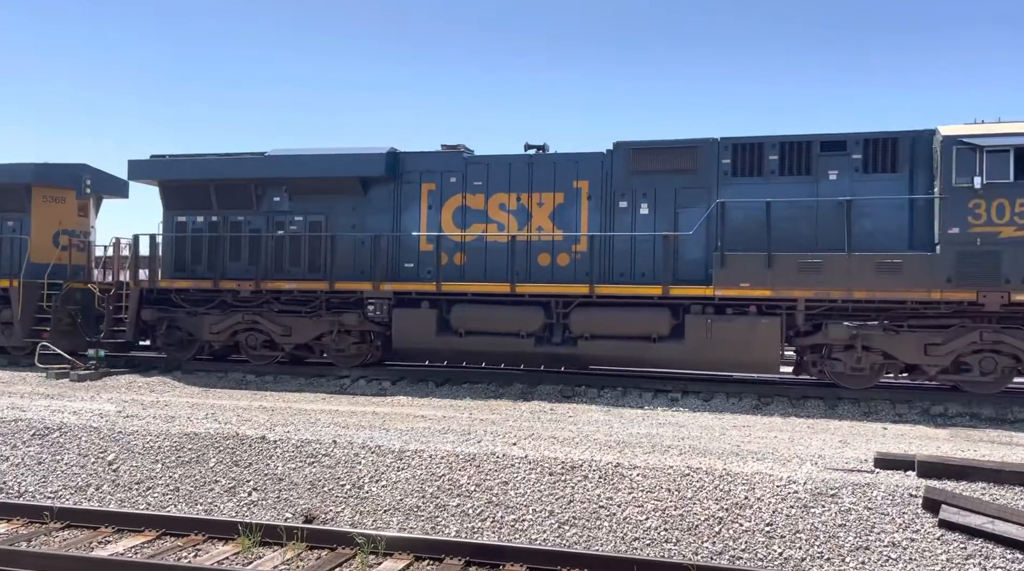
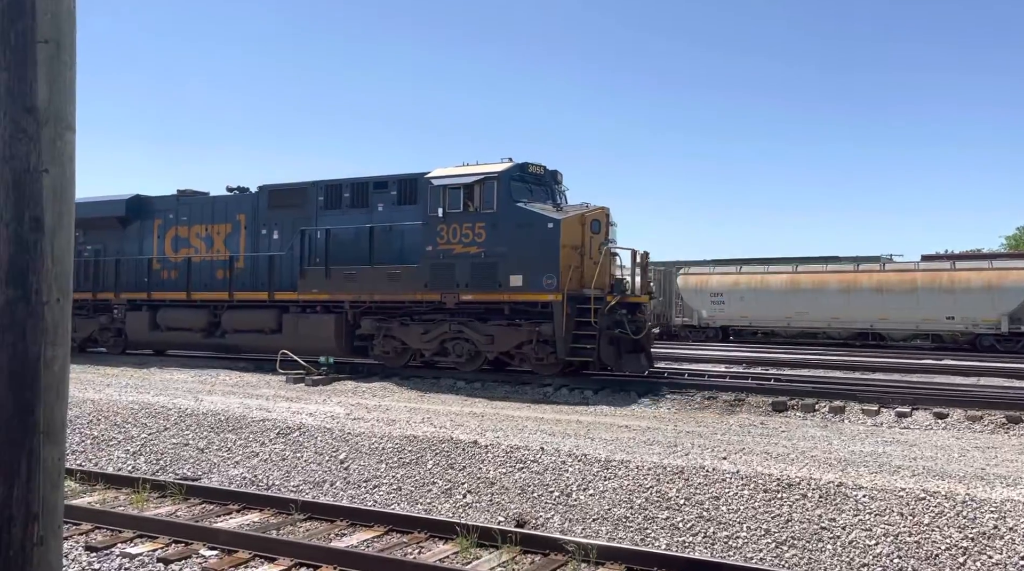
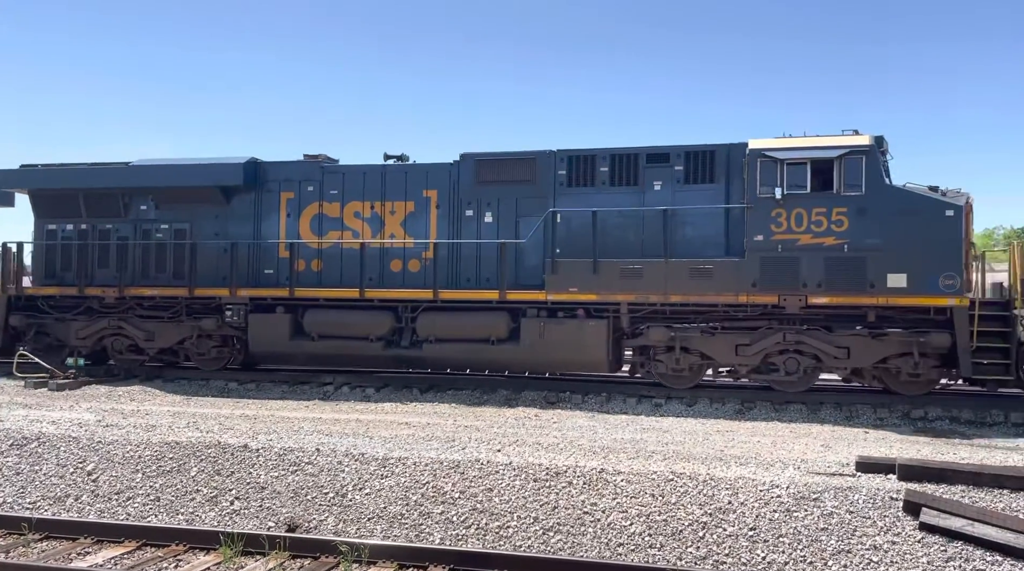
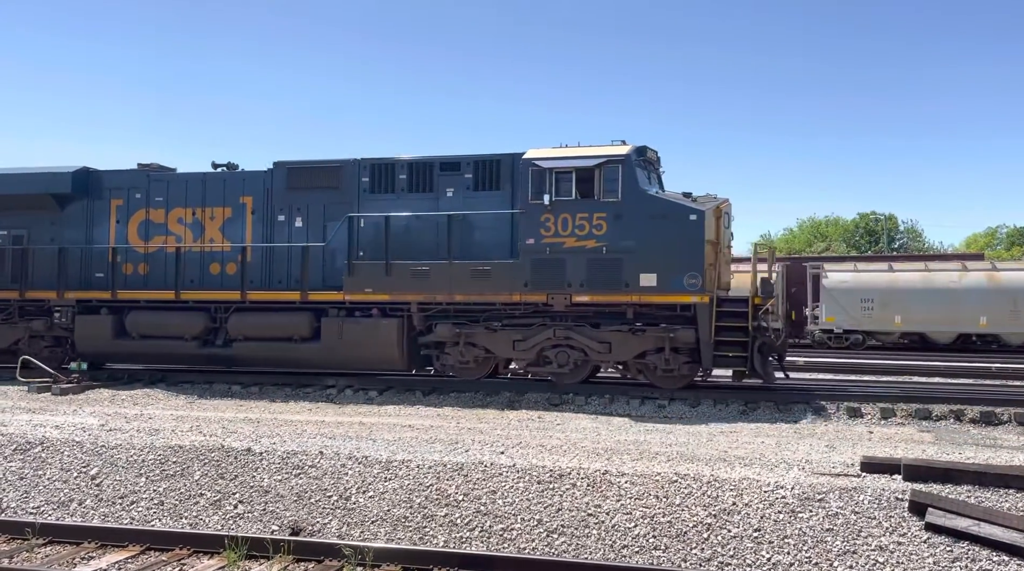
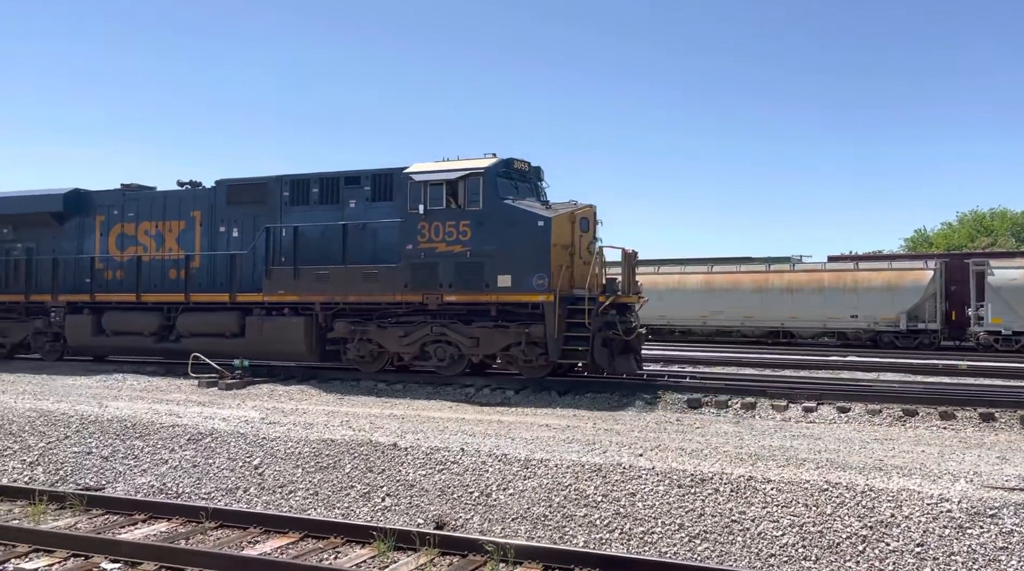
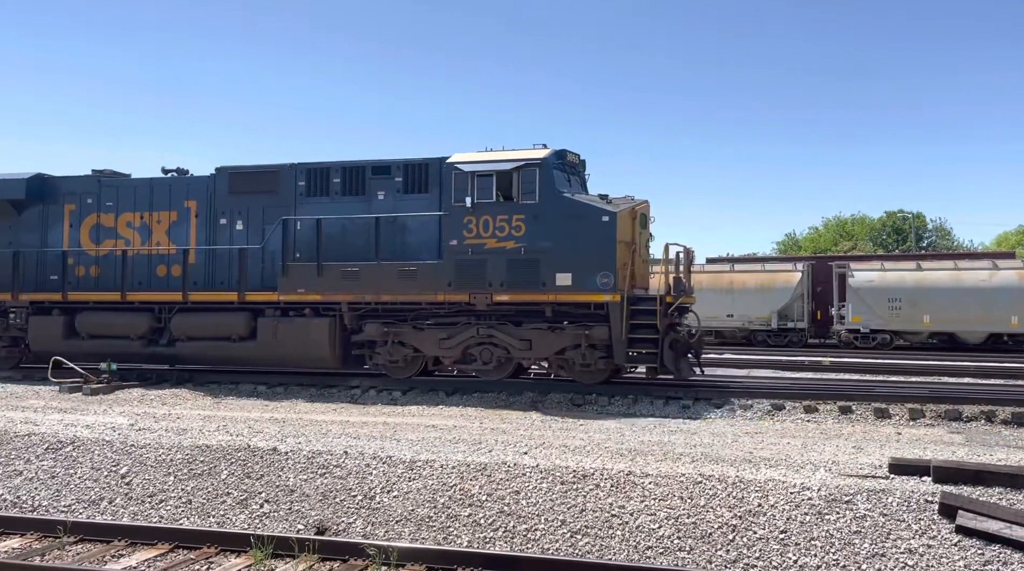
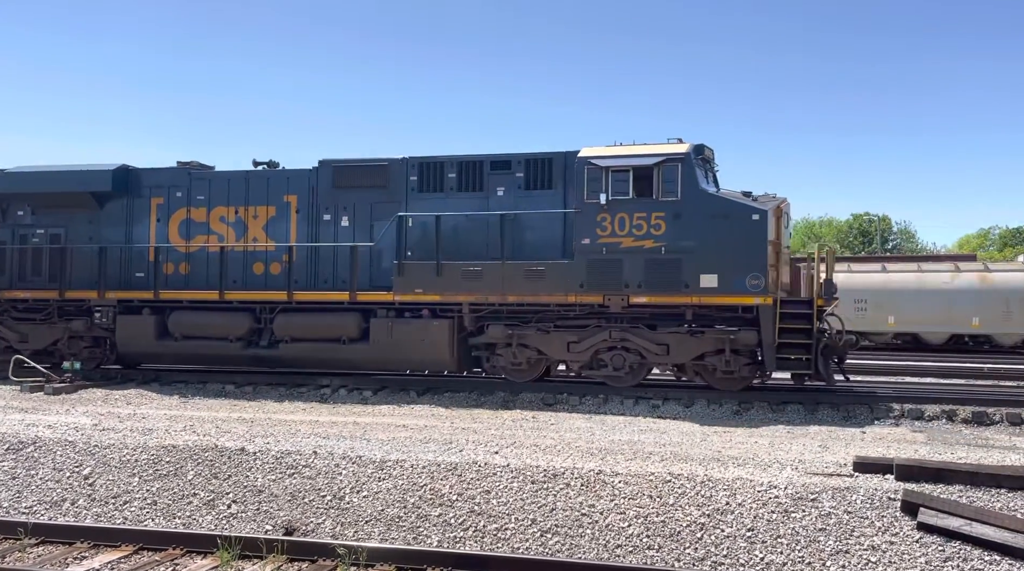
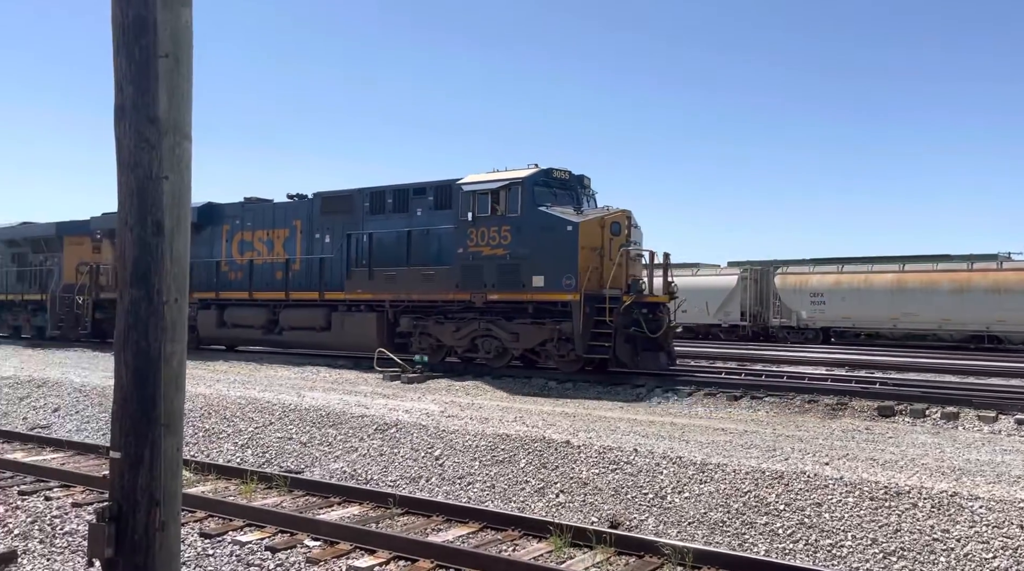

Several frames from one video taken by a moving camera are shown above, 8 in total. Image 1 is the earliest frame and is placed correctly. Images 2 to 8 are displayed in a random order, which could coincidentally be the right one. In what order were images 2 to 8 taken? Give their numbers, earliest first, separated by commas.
3, 7, 4, 6, 5, 2, 8
